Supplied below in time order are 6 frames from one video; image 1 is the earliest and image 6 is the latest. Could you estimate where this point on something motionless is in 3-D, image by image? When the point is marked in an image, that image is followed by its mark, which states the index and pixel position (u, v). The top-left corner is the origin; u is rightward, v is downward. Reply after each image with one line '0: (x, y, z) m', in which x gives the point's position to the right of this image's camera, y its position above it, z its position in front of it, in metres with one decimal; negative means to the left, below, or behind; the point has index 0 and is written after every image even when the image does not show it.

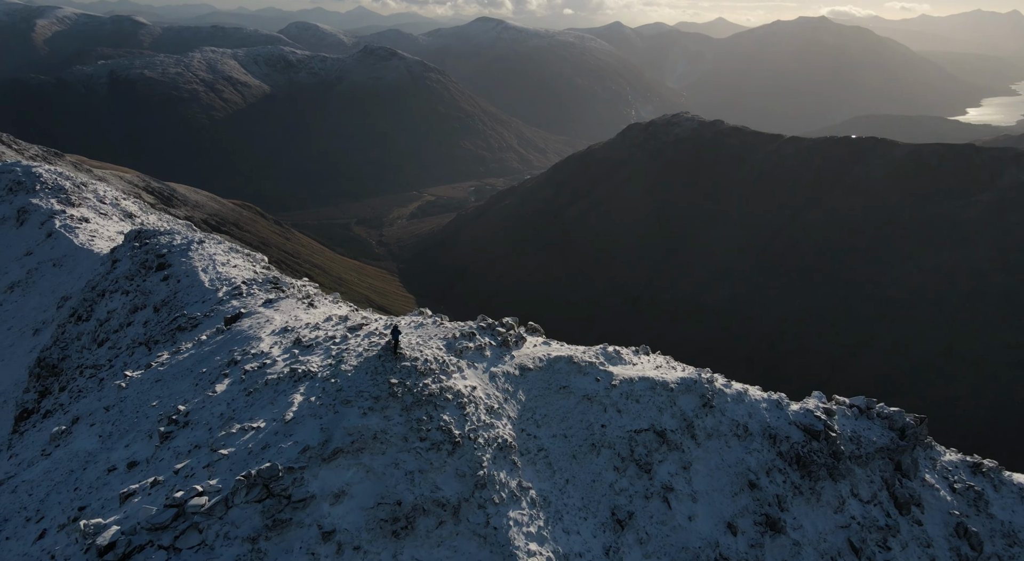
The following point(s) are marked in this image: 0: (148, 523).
0: (-11.2, -7.5, +19.2) m
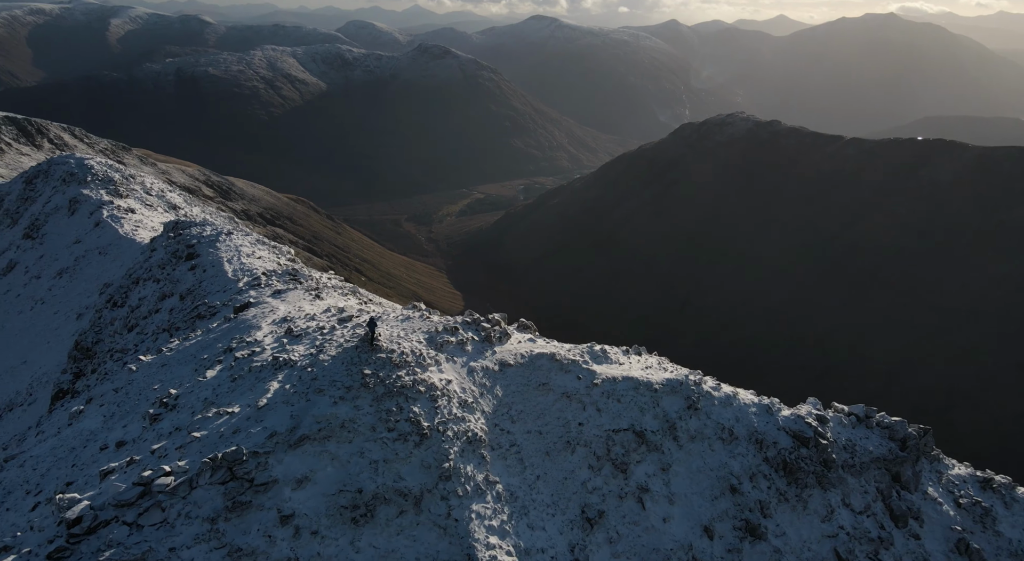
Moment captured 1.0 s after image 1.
0: (-12.8, -7.1, +20.0) m
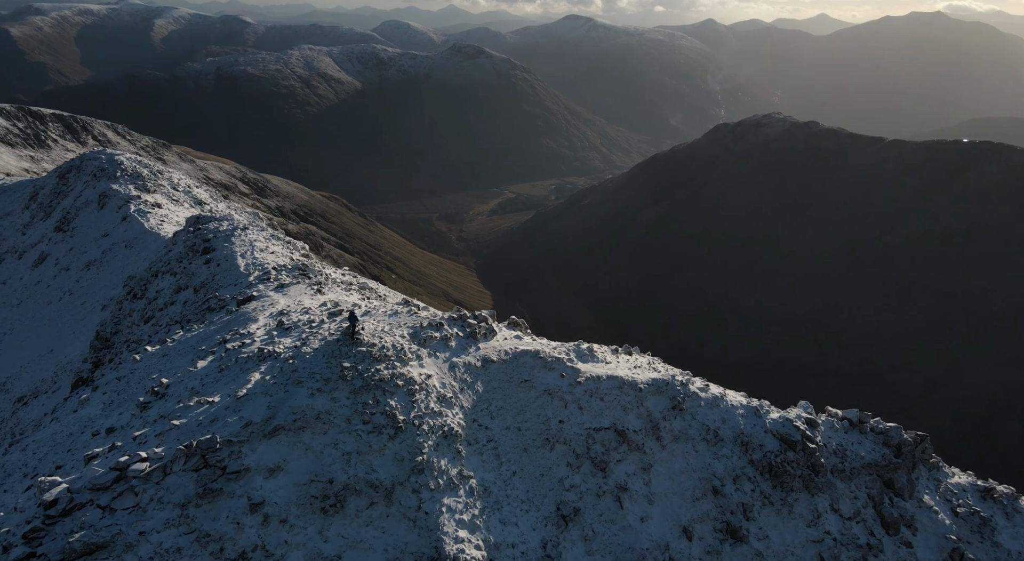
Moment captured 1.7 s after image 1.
0: (-13.9, -6.7, +20.6) m
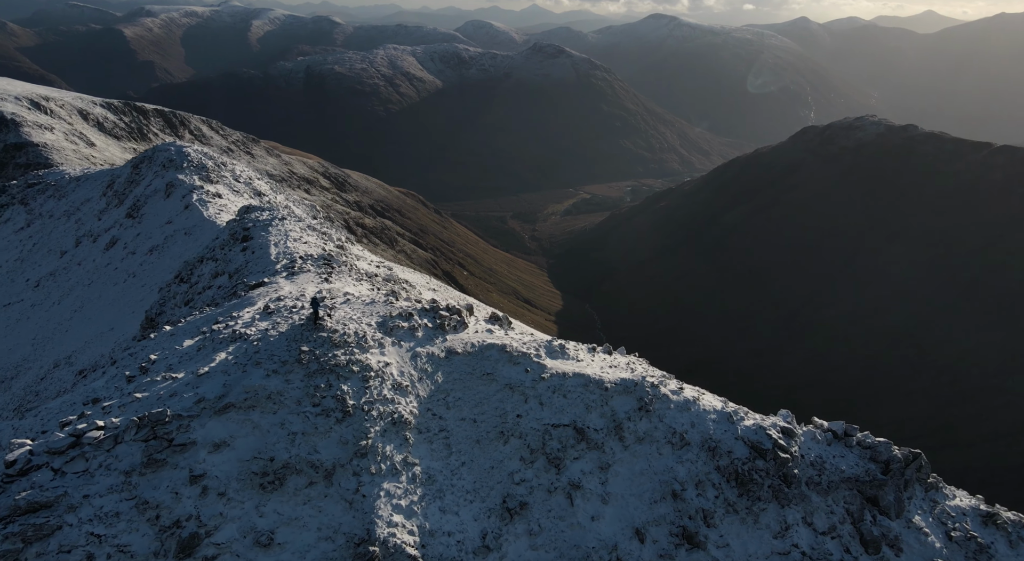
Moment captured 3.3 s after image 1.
0: (-16.5, -5.9, +22.0) m
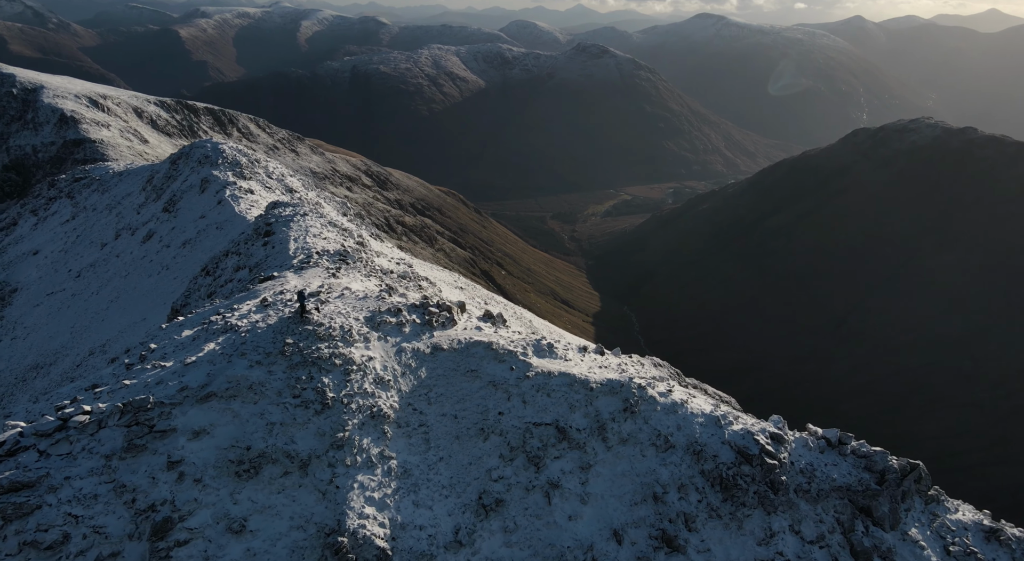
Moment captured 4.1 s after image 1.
0: (-17.6, -5.5, +22.9) m
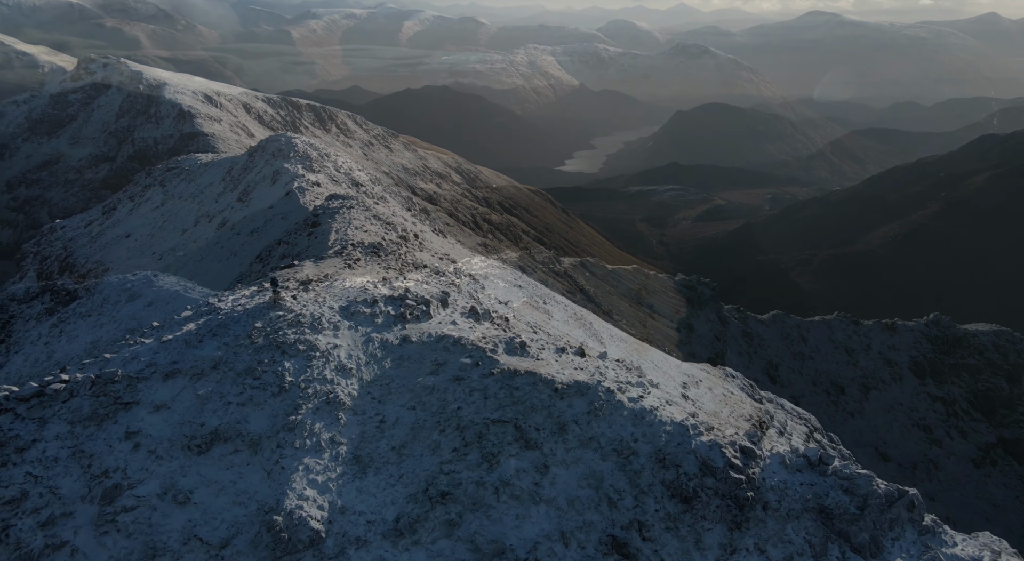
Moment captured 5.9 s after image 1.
0: (-19.9, -4.6, +24.8) m
